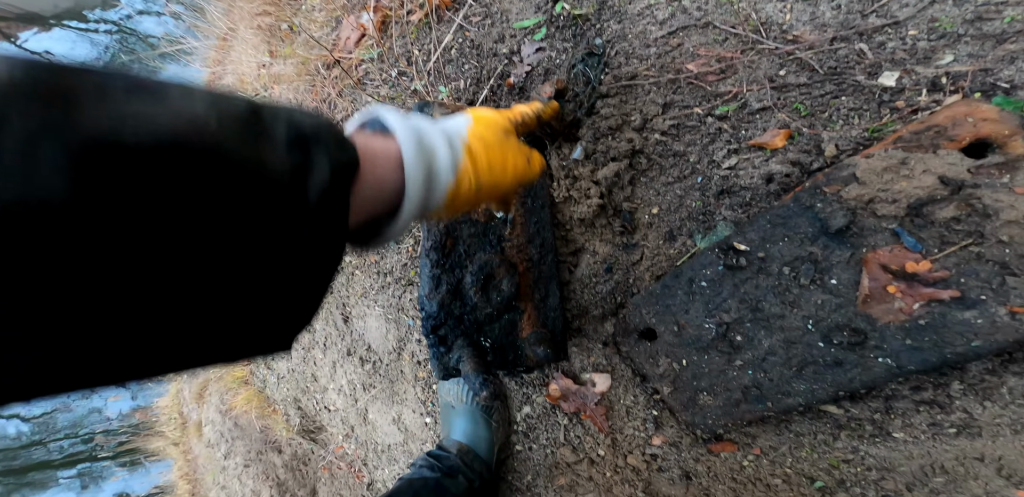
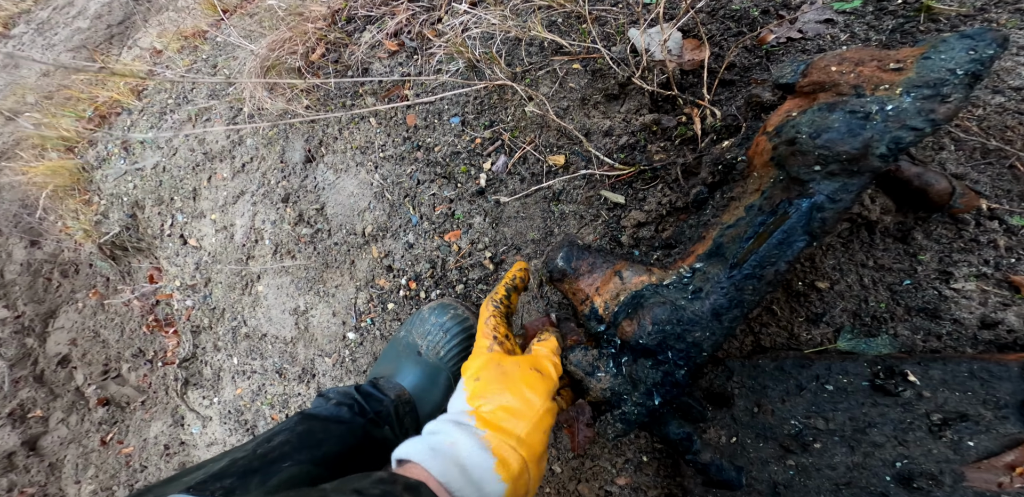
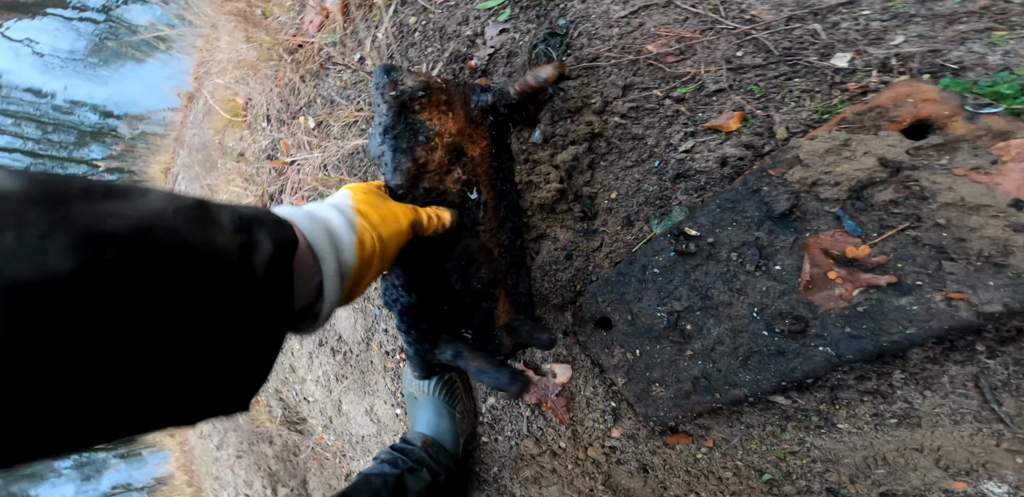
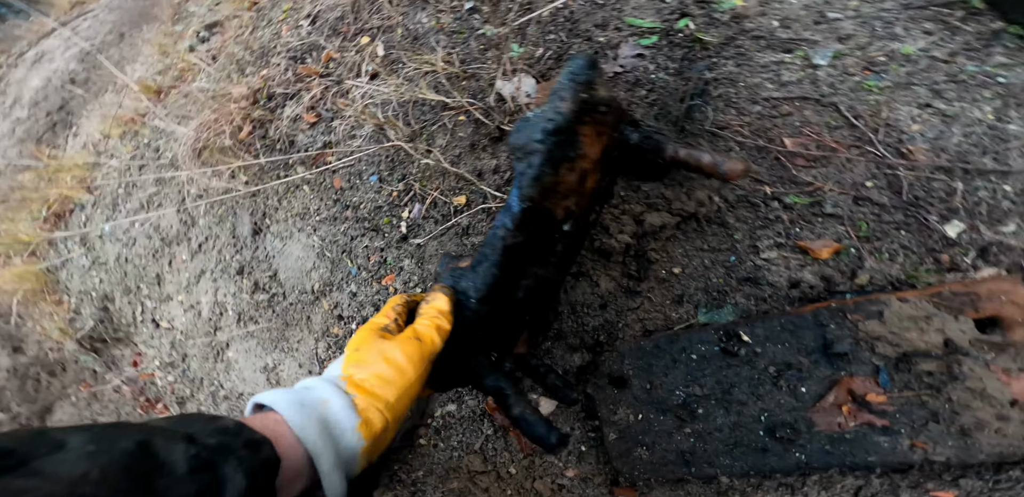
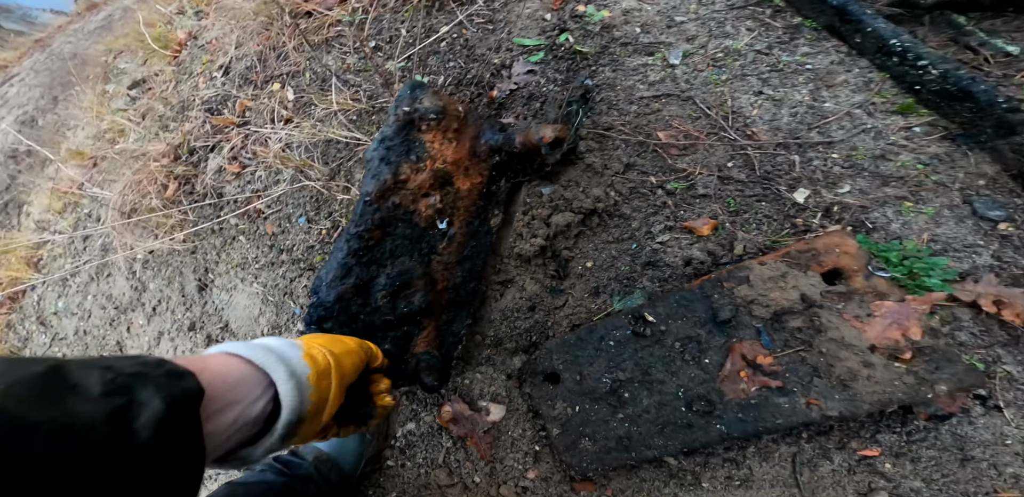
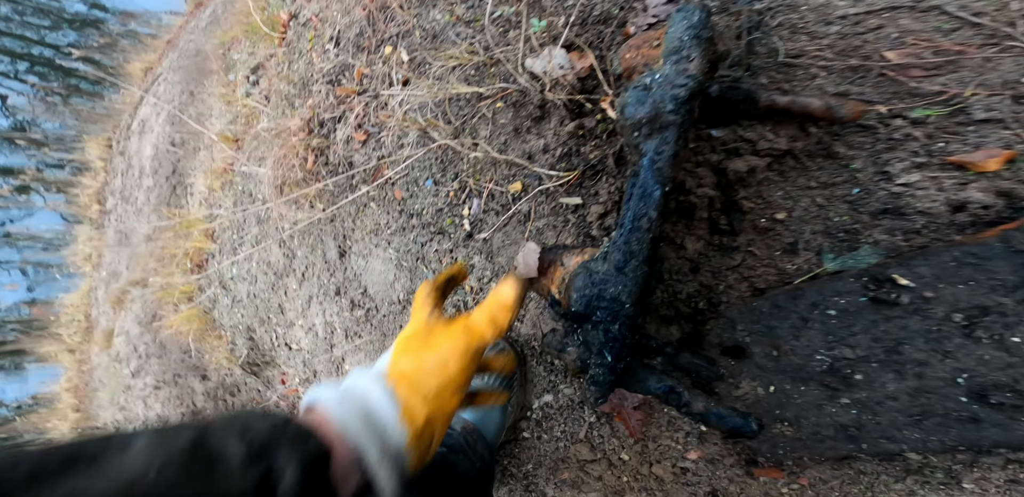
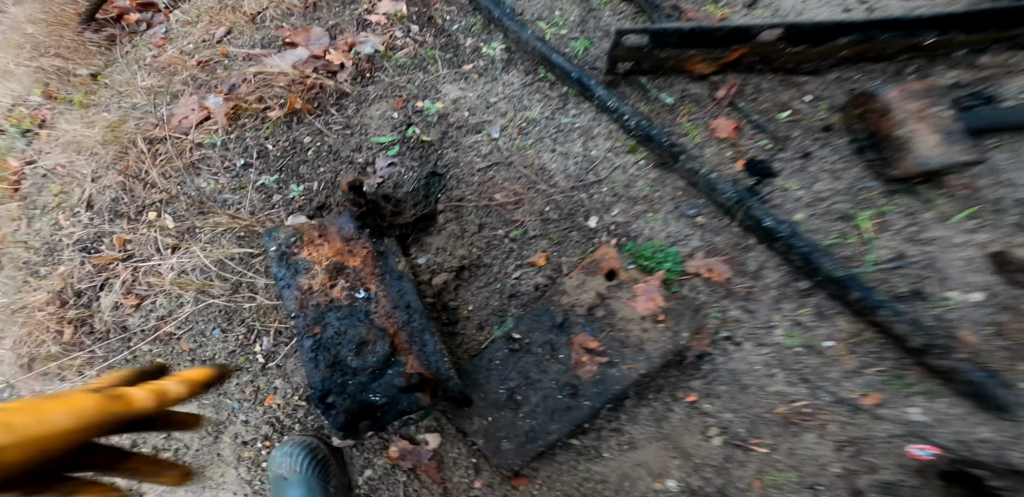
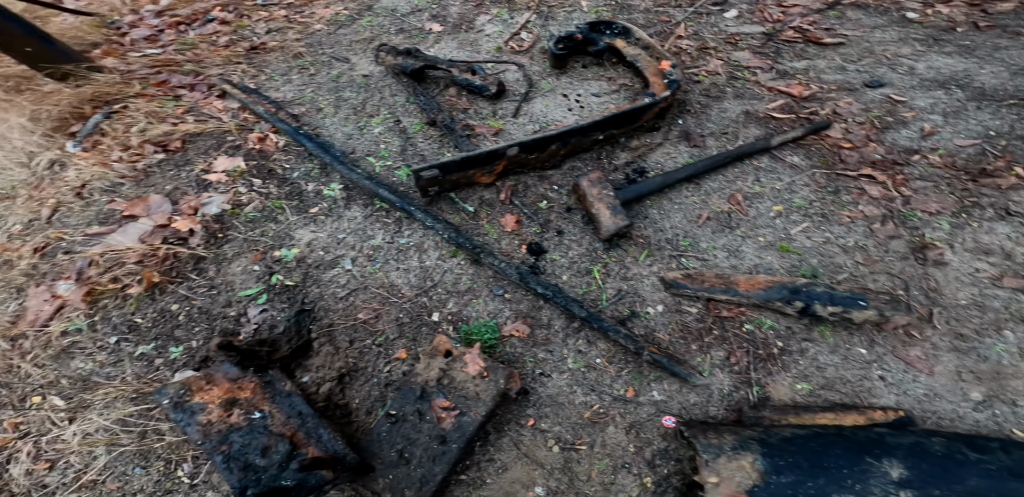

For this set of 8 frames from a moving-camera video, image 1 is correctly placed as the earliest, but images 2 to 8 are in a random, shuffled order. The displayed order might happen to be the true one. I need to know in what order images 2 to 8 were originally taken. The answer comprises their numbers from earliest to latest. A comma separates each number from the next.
3, 6, 2, 4, 5, 7, 8
